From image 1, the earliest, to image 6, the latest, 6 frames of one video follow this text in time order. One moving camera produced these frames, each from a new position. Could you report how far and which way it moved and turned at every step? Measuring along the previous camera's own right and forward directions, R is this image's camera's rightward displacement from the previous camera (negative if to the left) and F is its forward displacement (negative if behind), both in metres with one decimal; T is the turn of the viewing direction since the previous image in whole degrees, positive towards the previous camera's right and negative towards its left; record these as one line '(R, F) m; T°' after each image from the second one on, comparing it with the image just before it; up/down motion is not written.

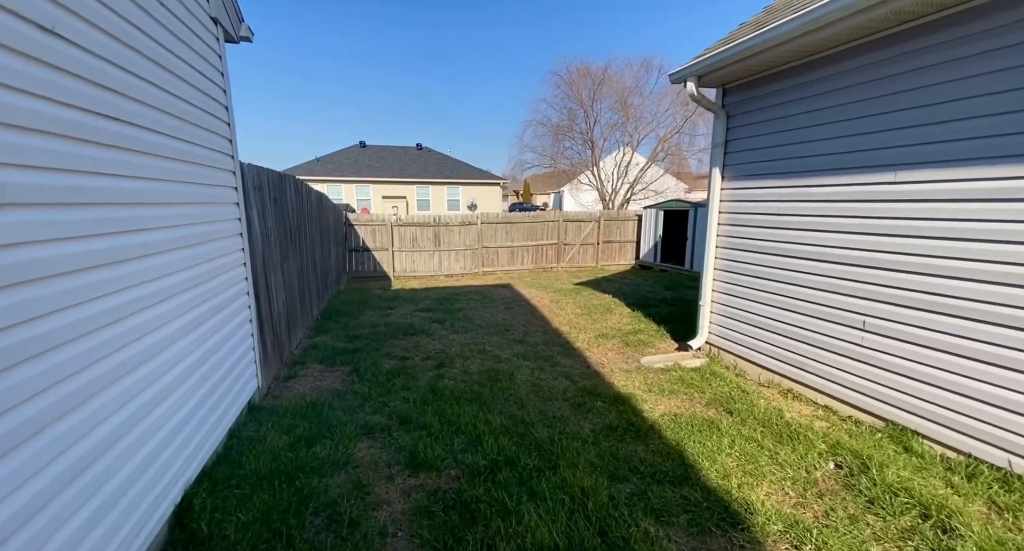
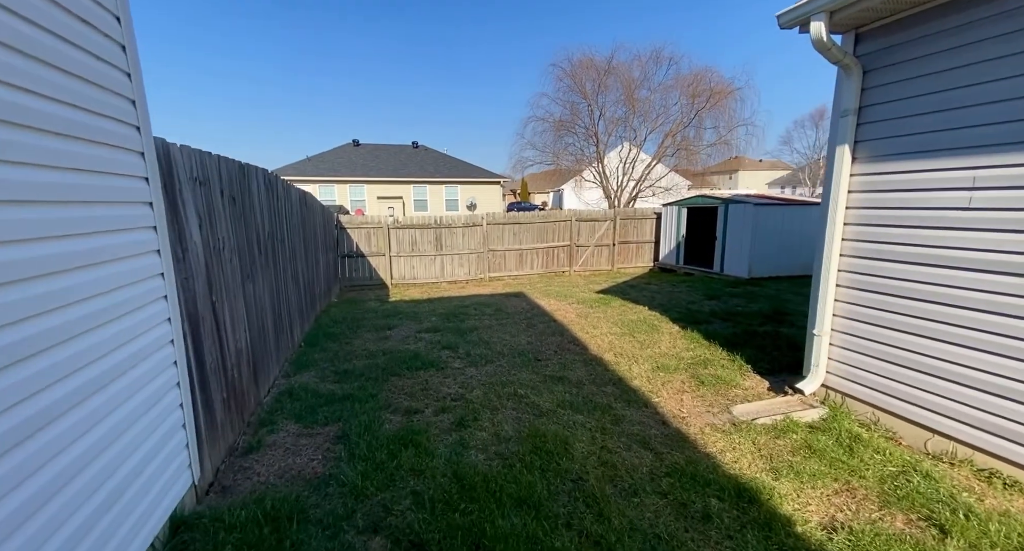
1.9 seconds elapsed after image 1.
(-0.3, +1.1) m; 0°
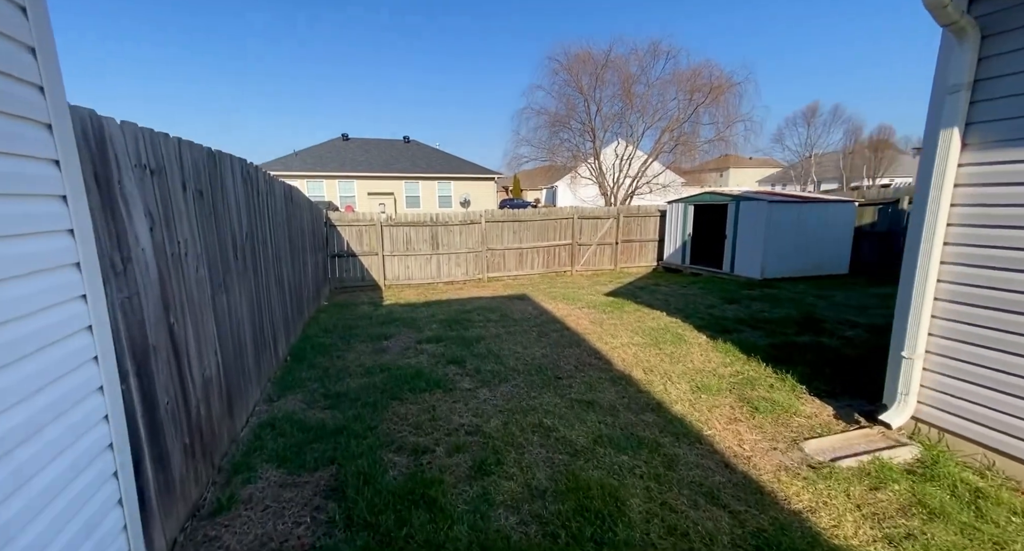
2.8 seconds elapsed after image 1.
(-0.2, +0.6) m; +1°
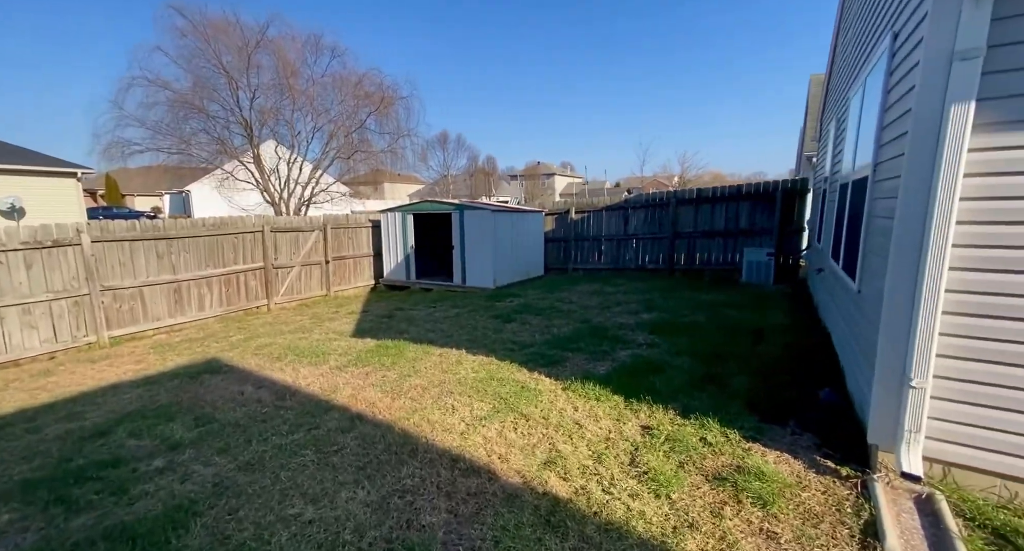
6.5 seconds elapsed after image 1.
(-0.5, +2.3) m; +43°
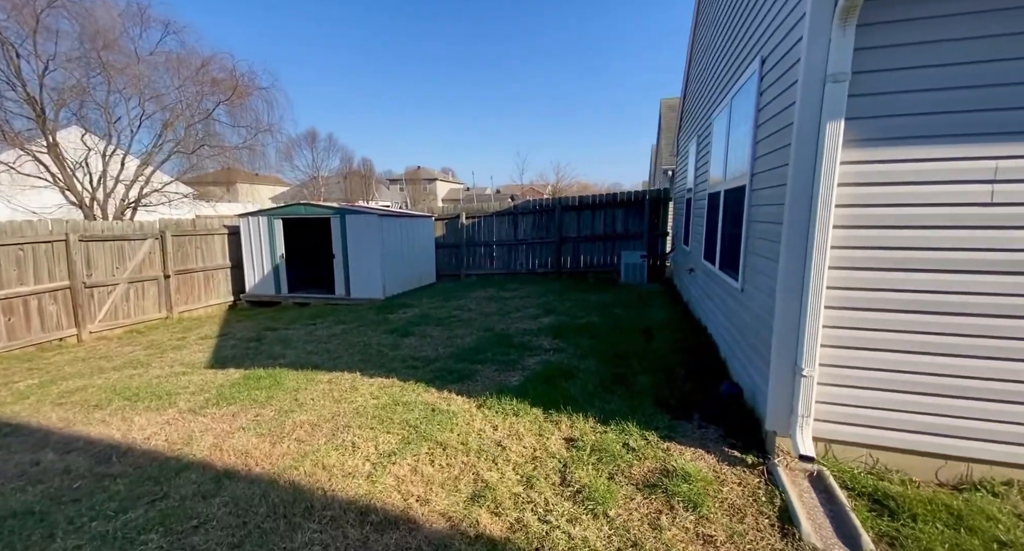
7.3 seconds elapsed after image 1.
(-0.2, +0.3) m; +16°
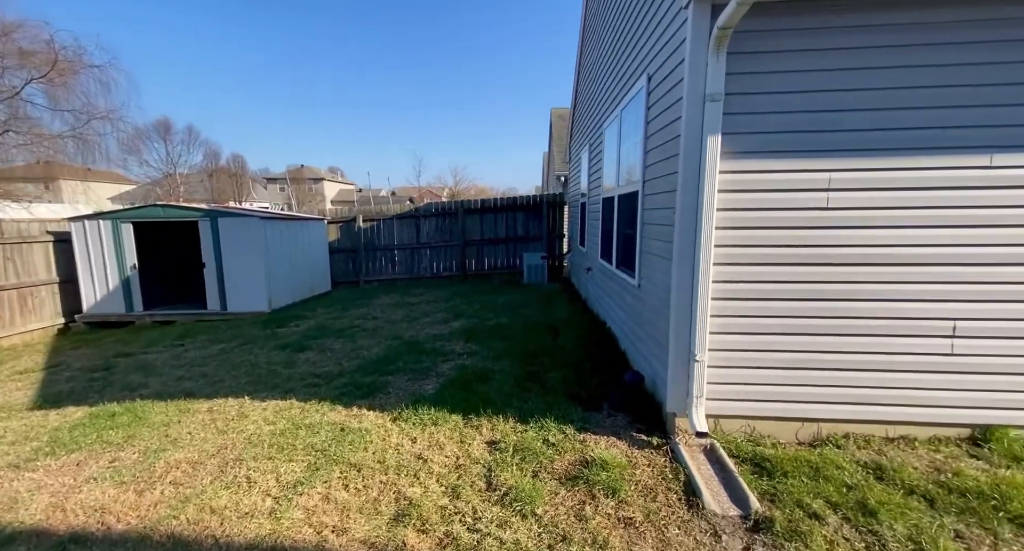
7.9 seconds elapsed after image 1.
(-0.1, +0.1) m; +14°
